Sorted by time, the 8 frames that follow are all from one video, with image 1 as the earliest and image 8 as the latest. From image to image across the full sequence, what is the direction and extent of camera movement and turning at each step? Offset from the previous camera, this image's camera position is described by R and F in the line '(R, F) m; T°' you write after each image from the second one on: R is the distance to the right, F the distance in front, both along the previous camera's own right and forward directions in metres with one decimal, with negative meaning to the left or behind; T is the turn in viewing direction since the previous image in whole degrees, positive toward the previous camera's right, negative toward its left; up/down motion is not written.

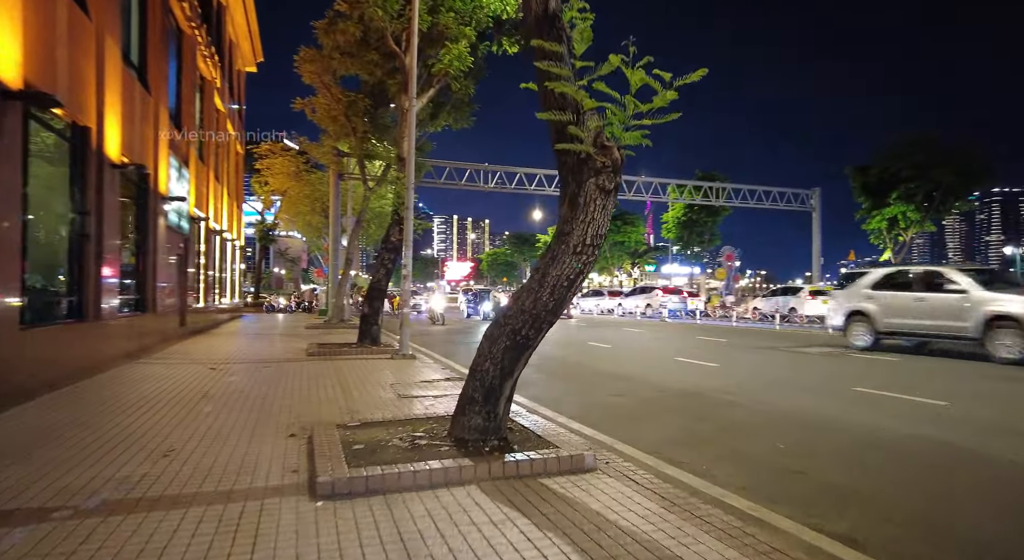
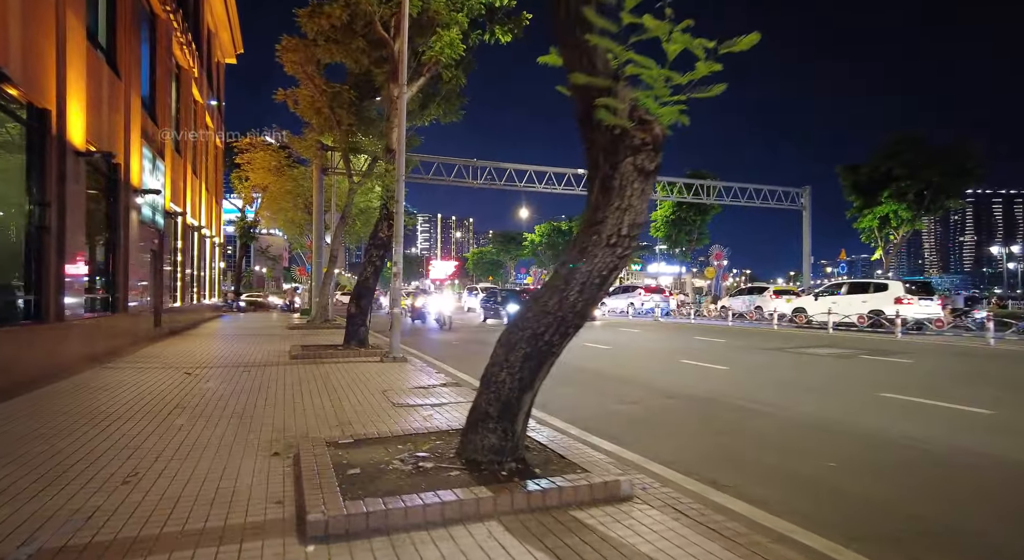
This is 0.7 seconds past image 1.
(-0.3, +0.7) m; +2°
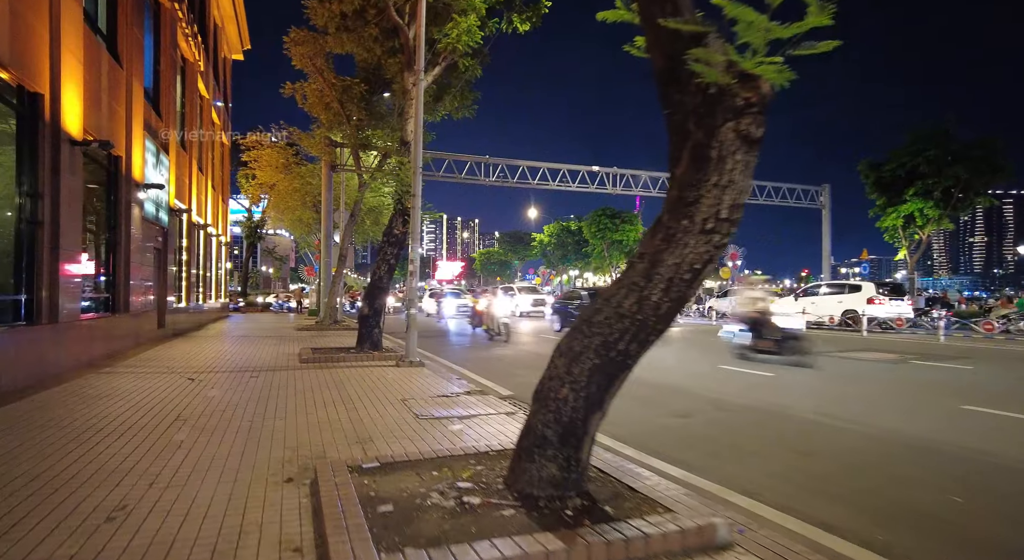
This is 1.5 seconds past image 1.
(-0.4, +0.8) m; -1°
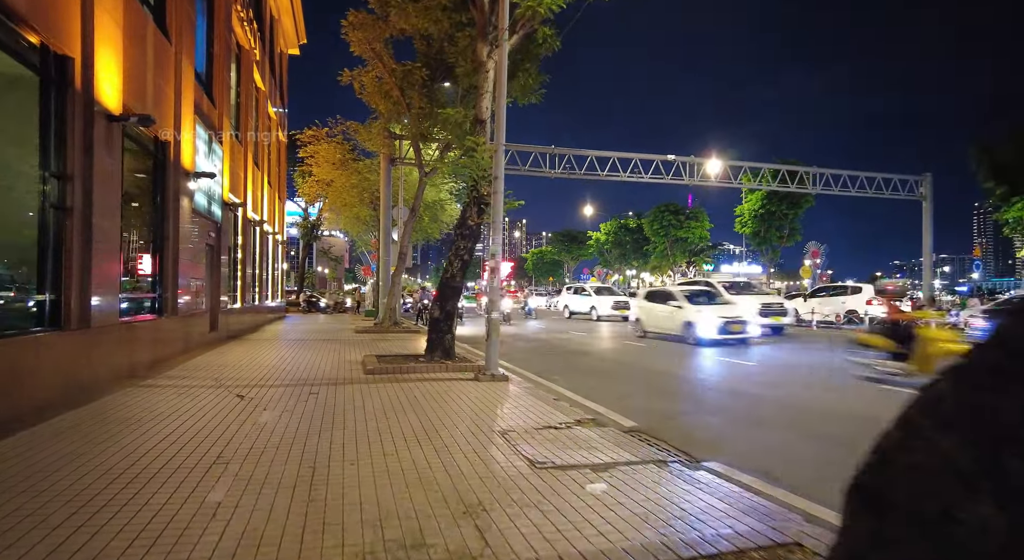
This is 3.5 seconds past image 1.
(-1.0, +2.0) m; -5°
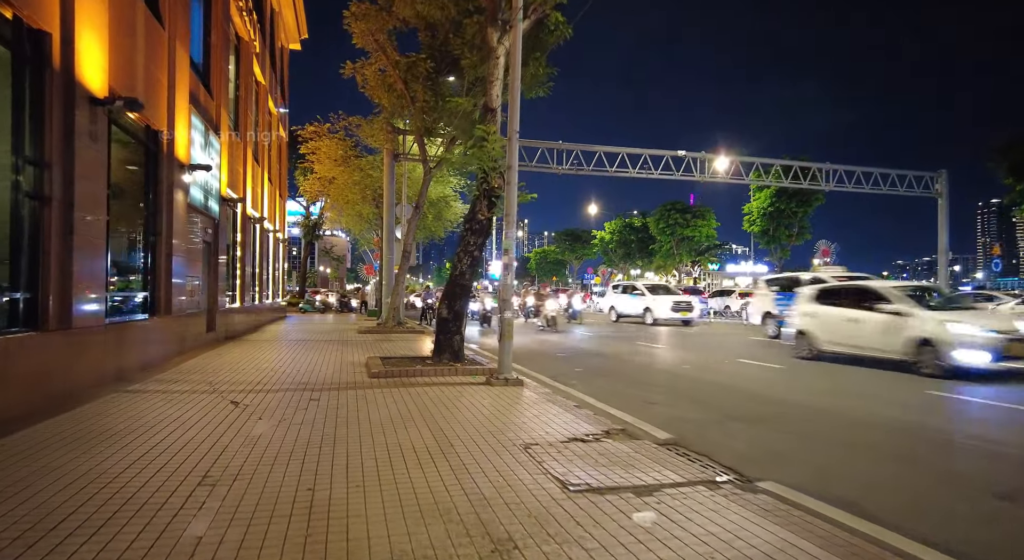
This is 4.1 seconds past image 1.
(-0.2, +0.7) m; 0°
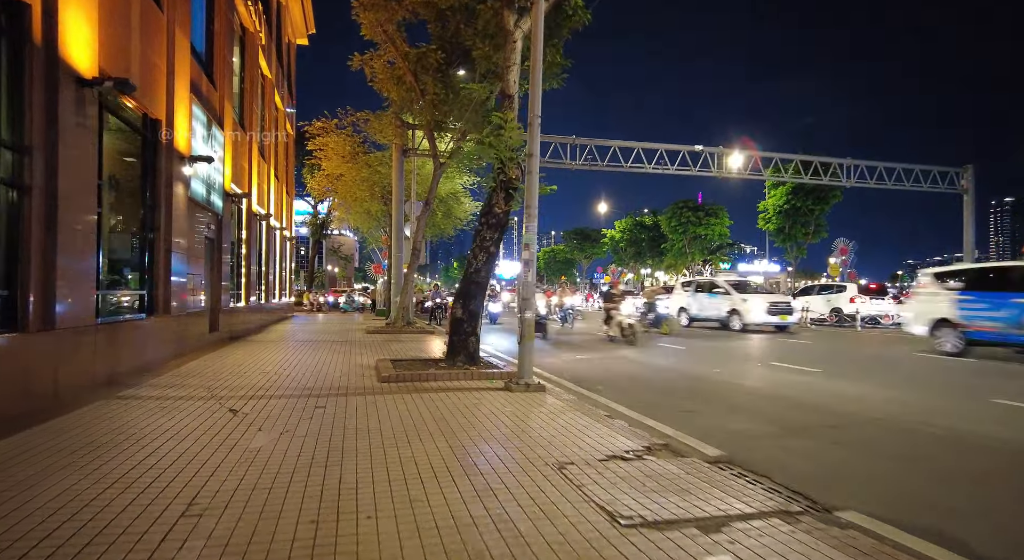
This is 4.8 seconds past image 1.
(-0.2, +0.7) m; -1°
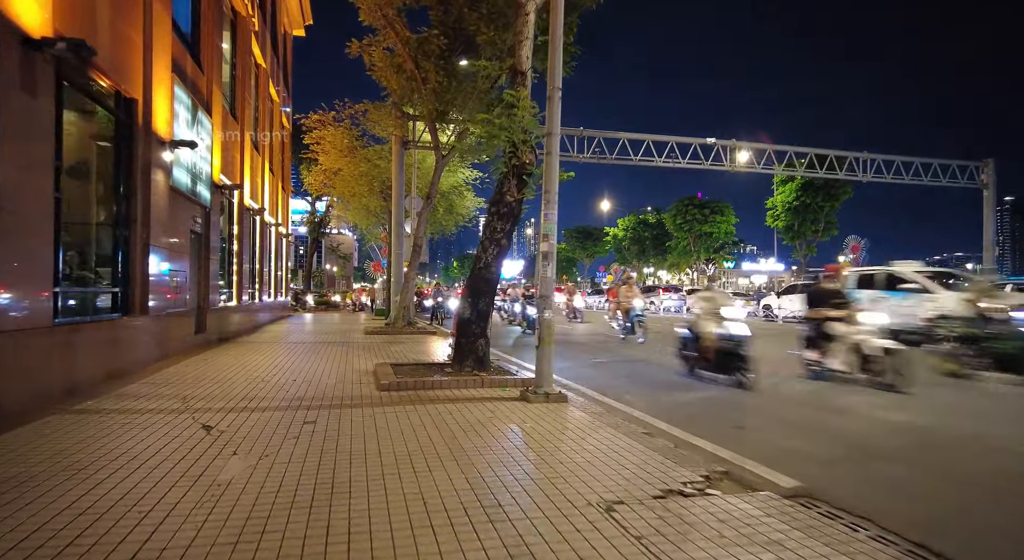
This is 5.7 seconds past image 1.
(-0.2, +1.0) m; 0°
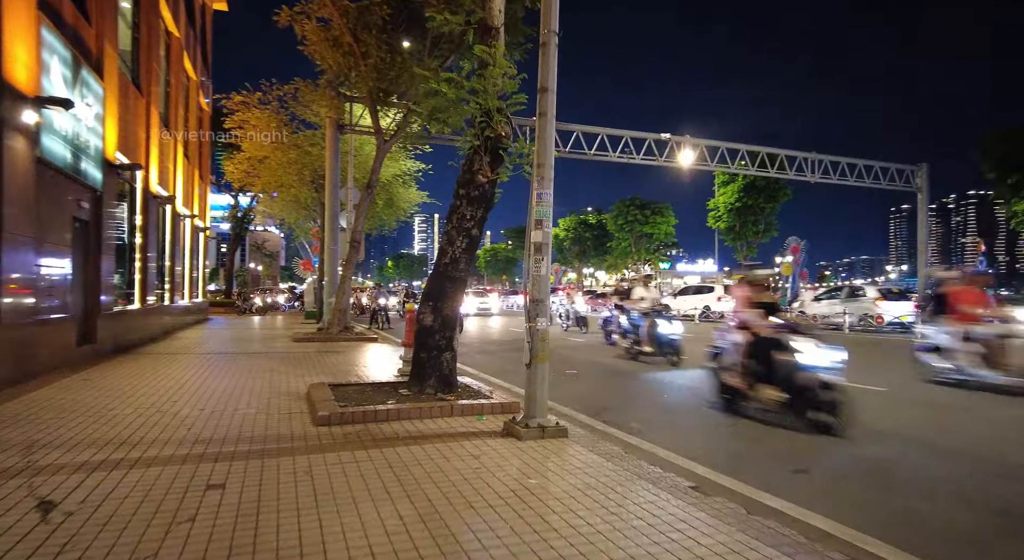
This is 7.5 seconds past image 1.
(-0.5, +1.8) m; +7°
